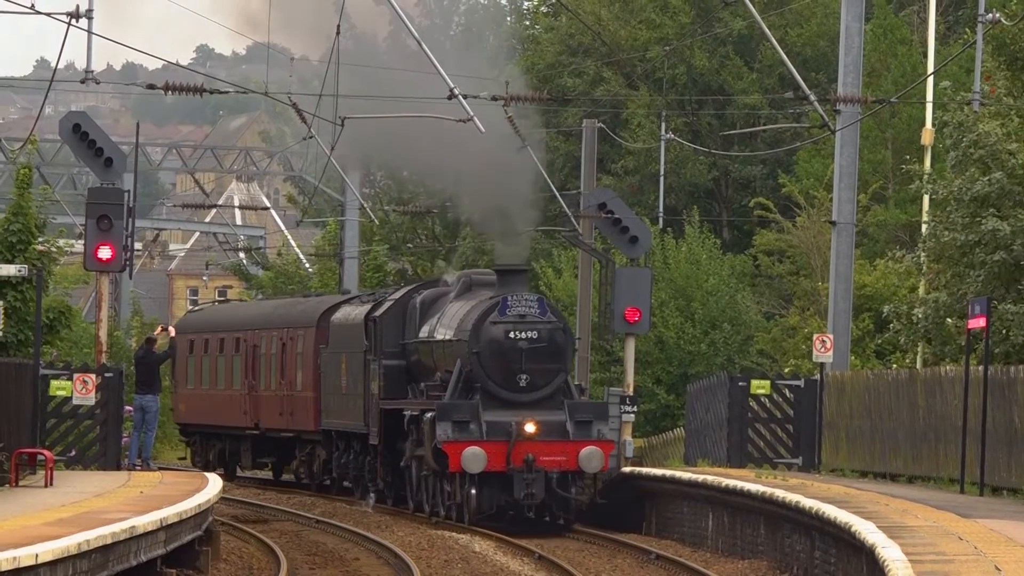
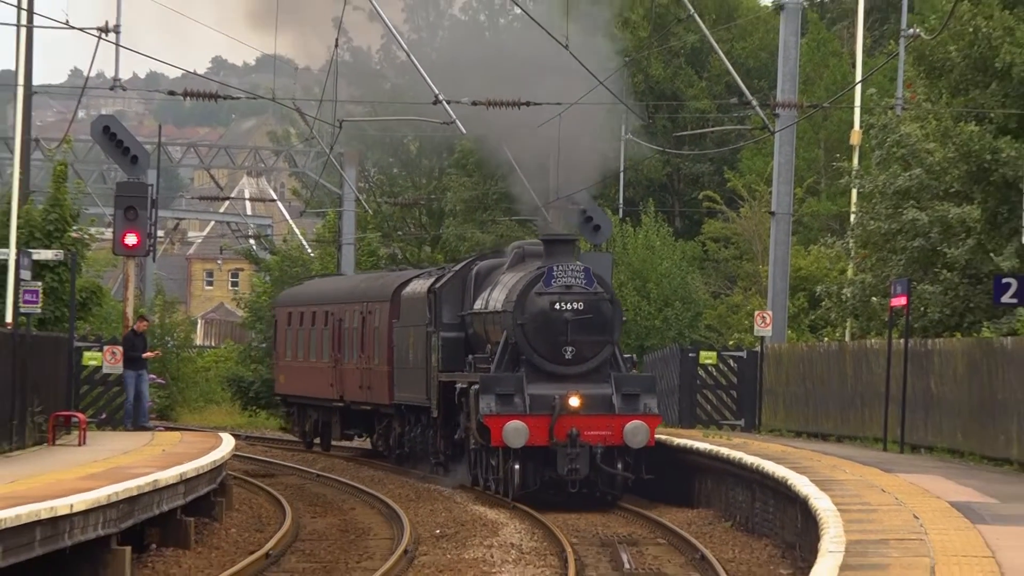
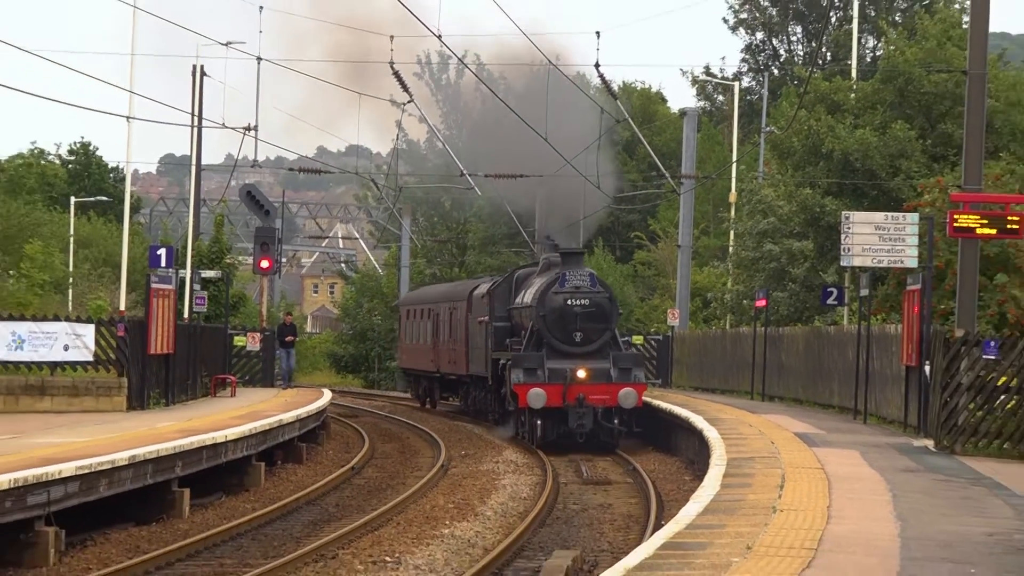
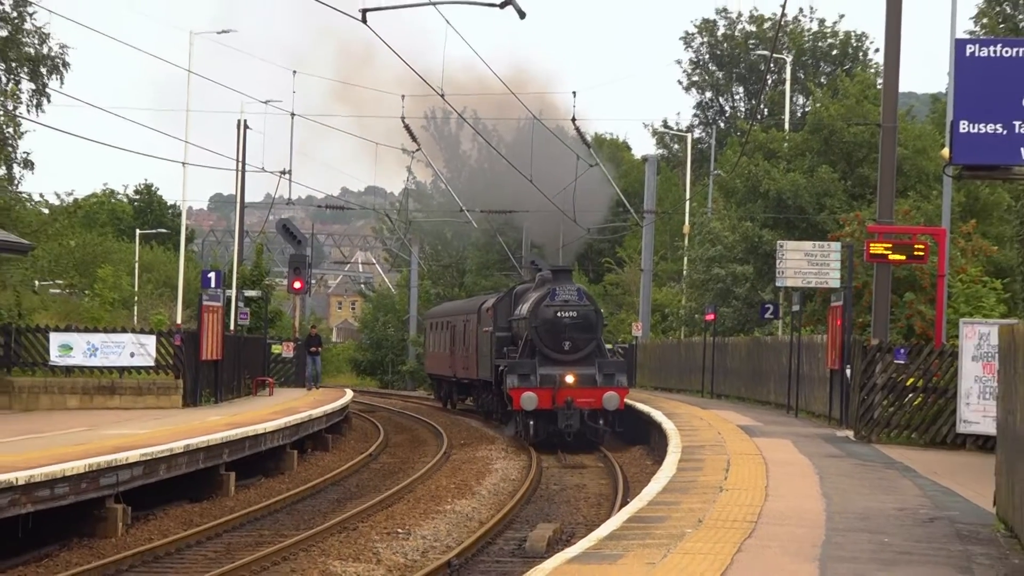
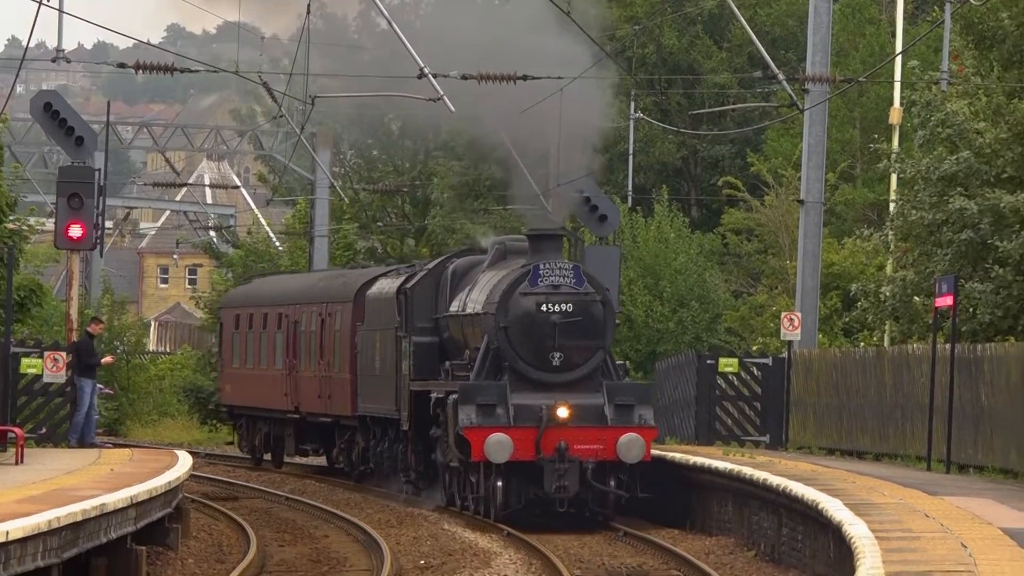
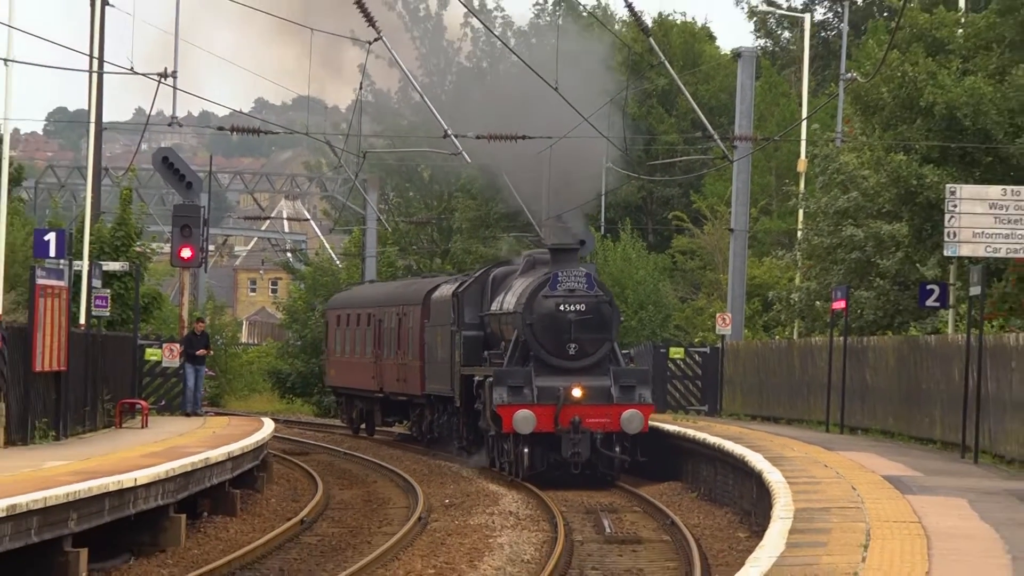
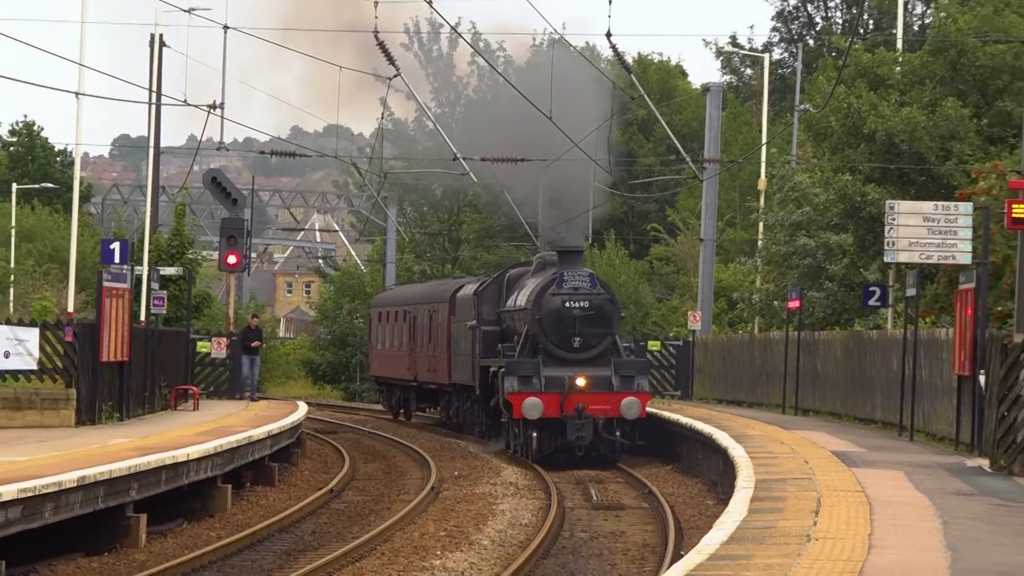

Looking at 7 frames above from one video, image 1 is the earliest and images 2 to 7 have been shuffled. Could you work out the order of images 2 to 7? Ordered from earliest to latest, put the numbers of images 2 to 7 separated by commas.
5, 2, 6, 7, 3, 4
